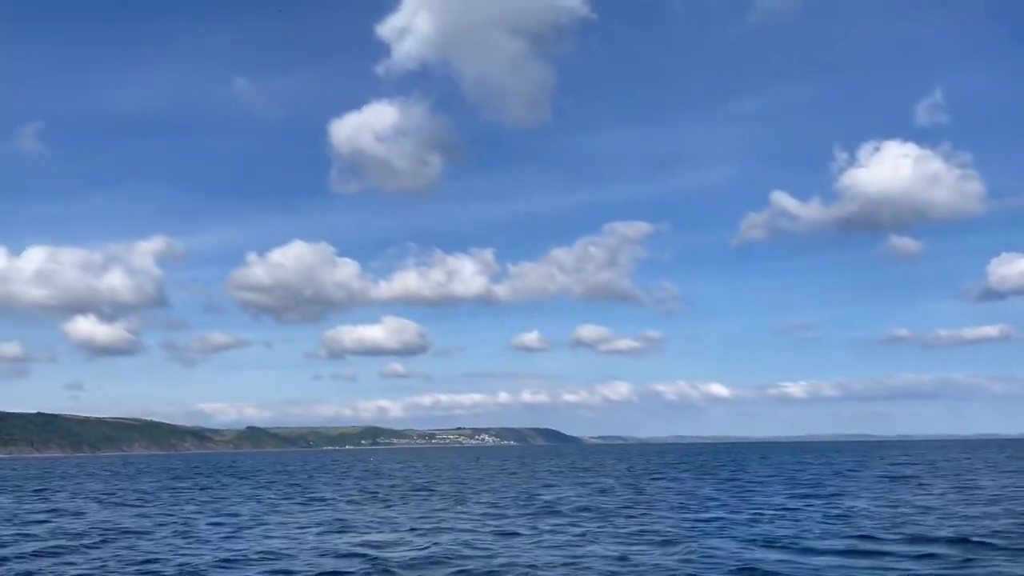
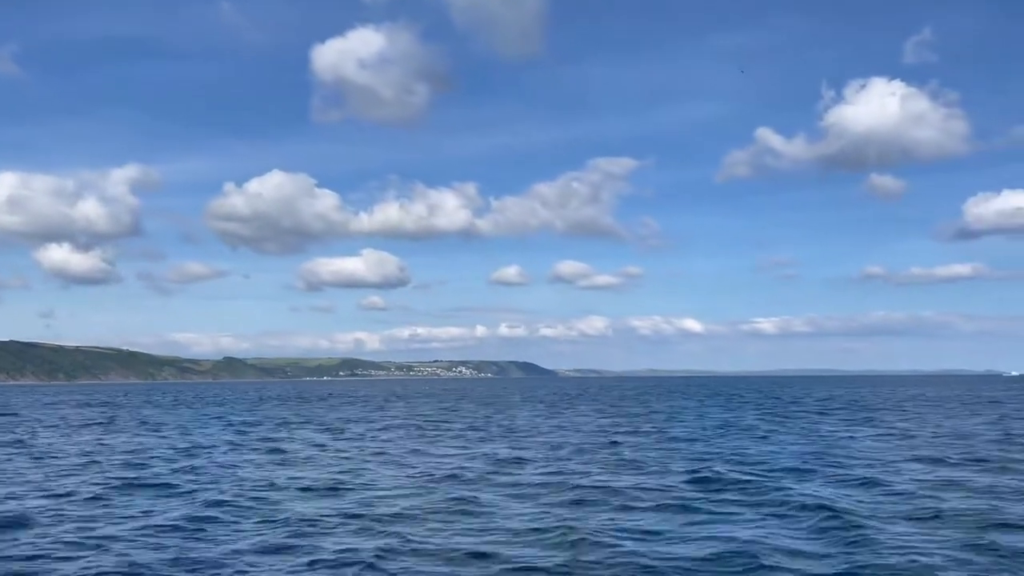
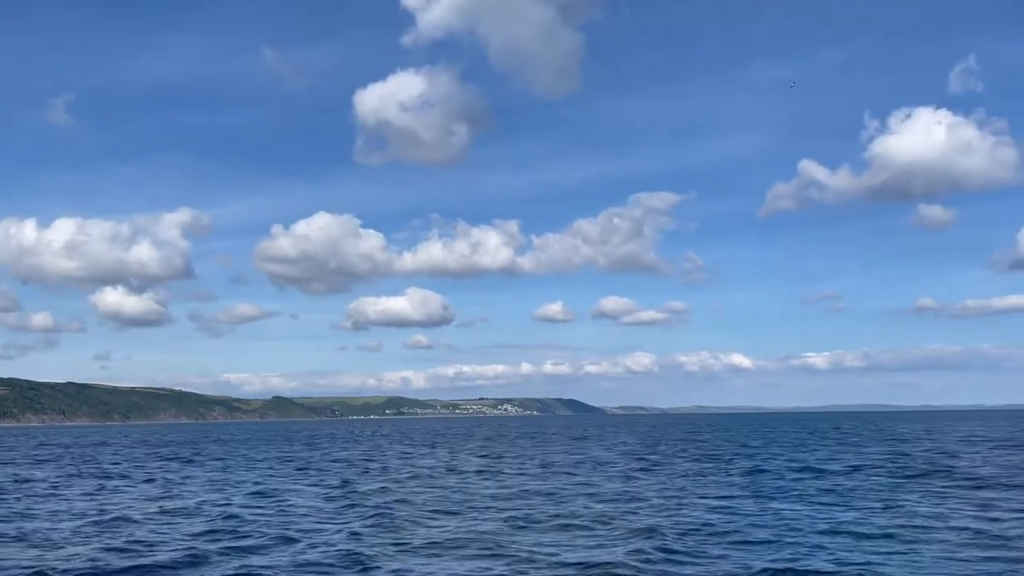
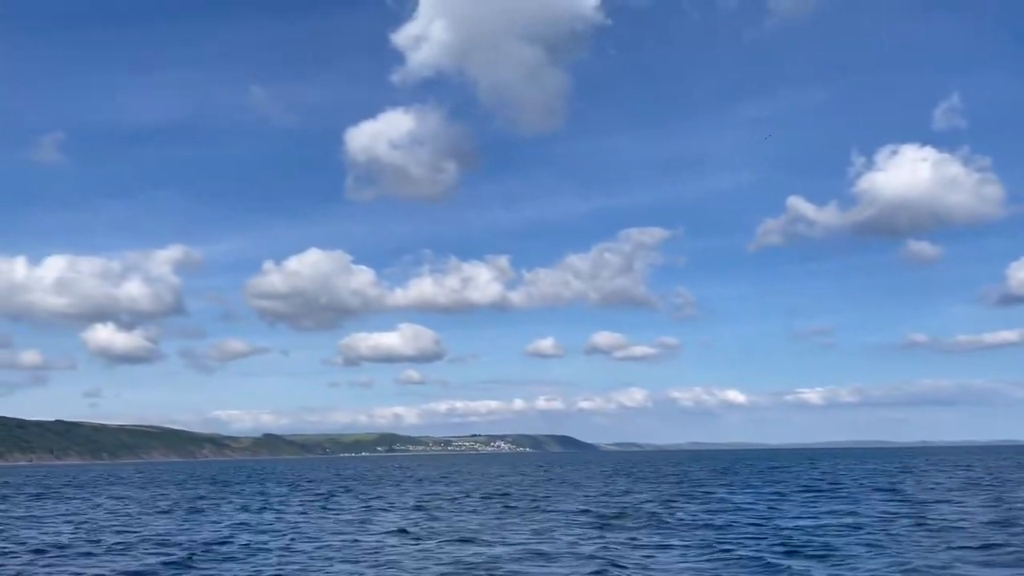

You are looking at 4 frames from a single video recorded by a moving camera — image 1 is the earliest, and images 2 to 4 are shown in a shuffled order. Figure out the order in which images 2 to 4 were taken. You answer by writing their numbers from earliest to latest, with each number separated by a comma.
4, 3, 2
